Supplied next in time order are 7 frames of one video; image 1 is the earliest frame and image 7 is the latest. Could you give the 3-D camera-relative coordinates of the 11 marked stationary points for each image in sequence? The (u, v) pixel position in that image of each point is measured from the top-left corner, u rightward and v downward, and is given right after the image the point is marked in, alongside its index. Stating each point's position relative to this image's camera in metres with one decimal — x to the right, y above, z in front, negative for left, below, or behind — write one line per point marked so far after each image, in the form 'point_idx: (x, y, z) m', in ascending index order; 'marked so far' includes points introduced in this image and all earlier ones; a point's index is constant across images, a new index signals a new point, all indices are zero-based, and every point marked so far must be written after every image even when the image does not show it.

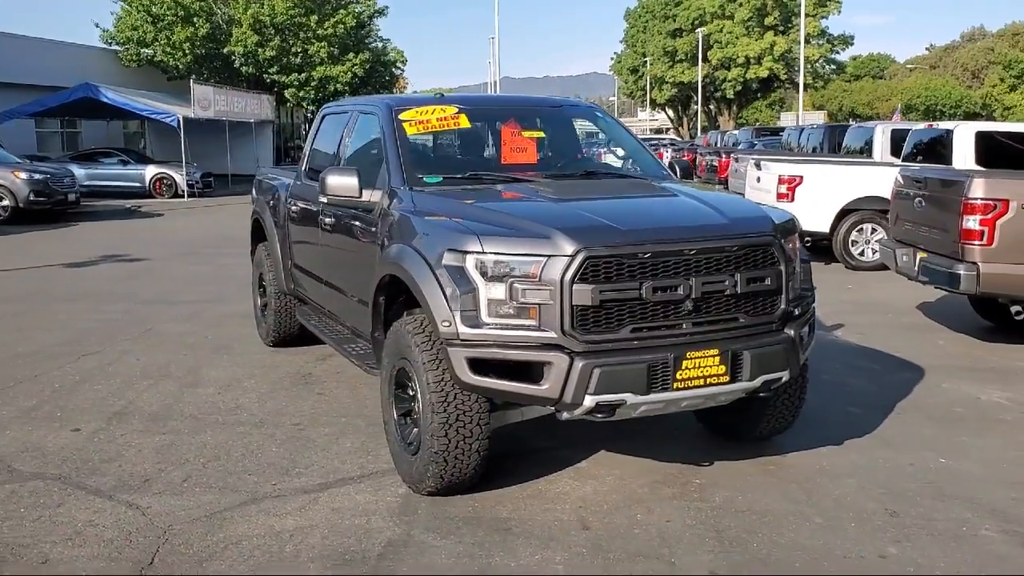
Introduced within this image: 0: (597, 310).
0: (+0.4, -0.1, +4.3) m
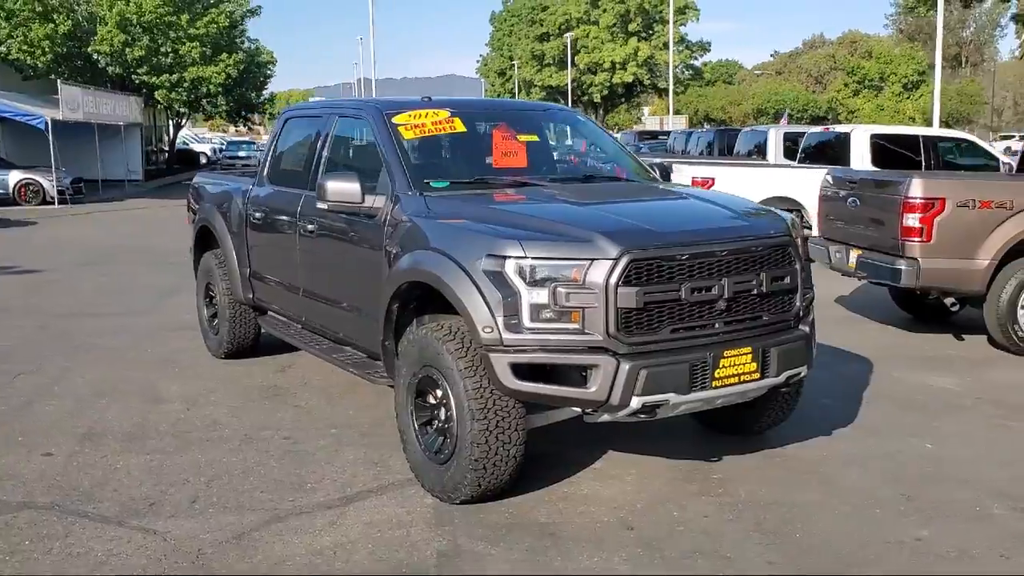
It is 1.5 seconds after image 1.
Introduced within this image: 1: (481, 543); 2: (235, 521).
0: (+0.6, -0.1, +4.4) m
1: (-0.1, -1.1, +4.3) m
2: (-1.3, -1.1, +4.7) m
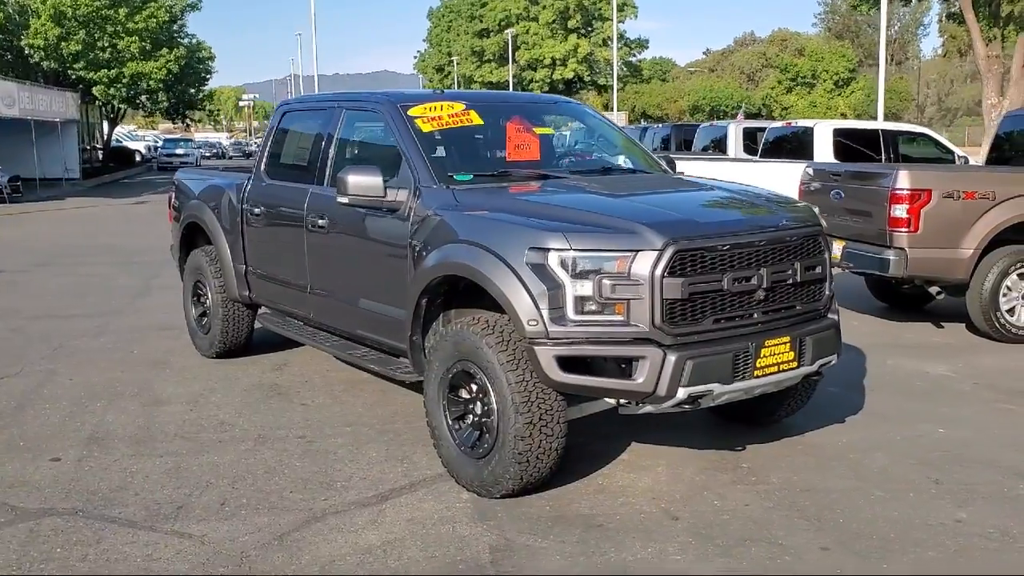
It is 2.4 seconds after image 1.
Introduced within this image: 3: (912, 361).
0: (+0.8, -0.1, +4.4) m
1: (+0.1, -1.1, +4.3) m
2: (-1.1, -1.1, +4.5) m
3: (+3.1, -0.6, +7.5) m
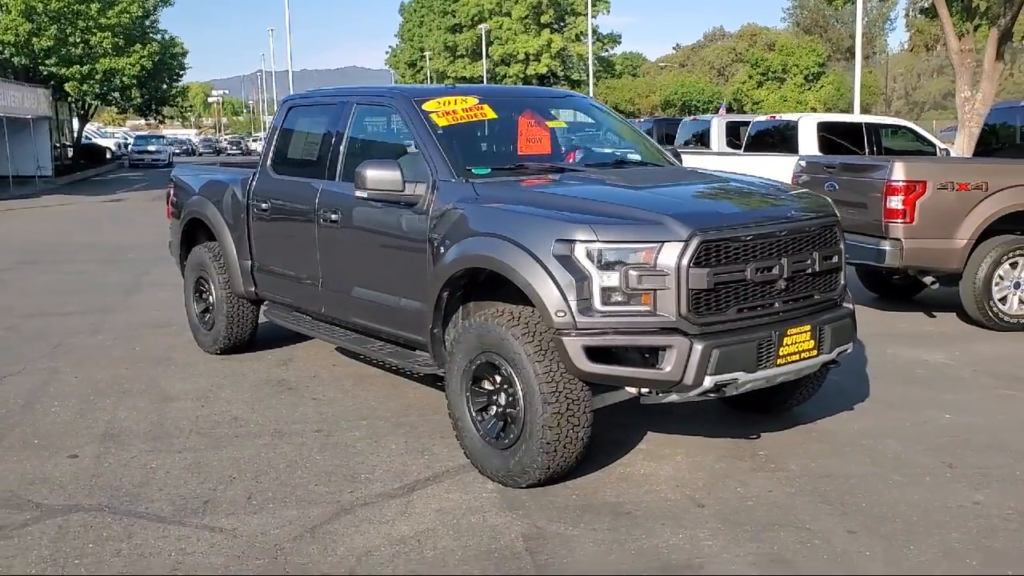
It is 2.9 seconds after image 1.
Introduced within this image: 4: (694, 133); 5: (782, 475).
0: (+0.9, 0.0, +4.5) m
1: (+0.2, -1.1, +4.4) m
2: (-1.0, -1.1, +4.6) m
3: (+3.1, -0.5, +7.6) m
4: (+3.4, +2.9, +18.4) m
5: (+1.4, -0.9, +4.9) m
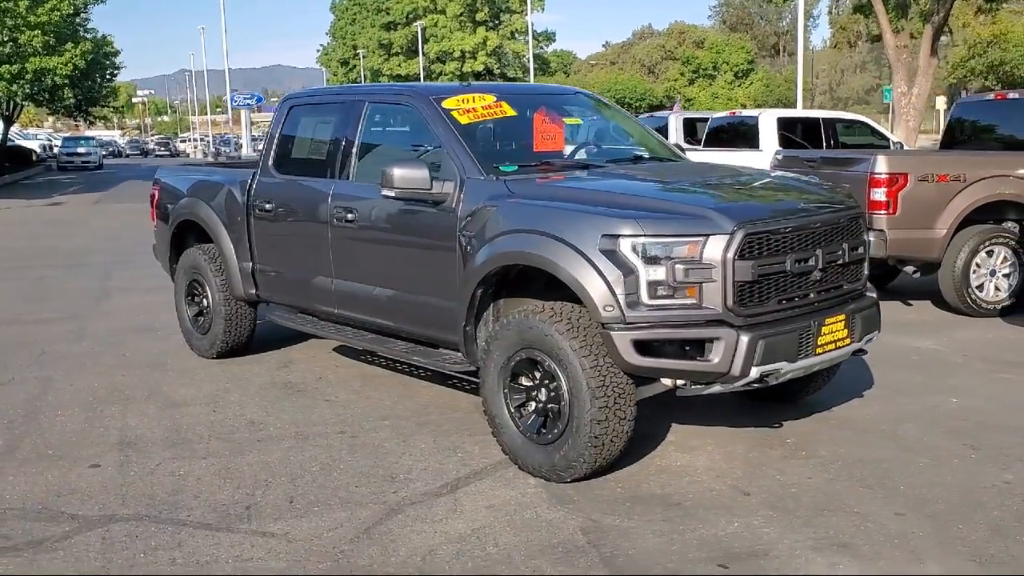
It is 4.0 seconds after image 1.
0: (+1.1, 0.0, +4.5) m
1: (+0.5, -1.0, +4.4) m
2: (-0.7, -1.1, +4.5) m
3: (+3.1, -0.4, +7.9) m
4: (+2.7, +3.0, +18.6) m
5: (+1.6, -0.9, +5.0) m
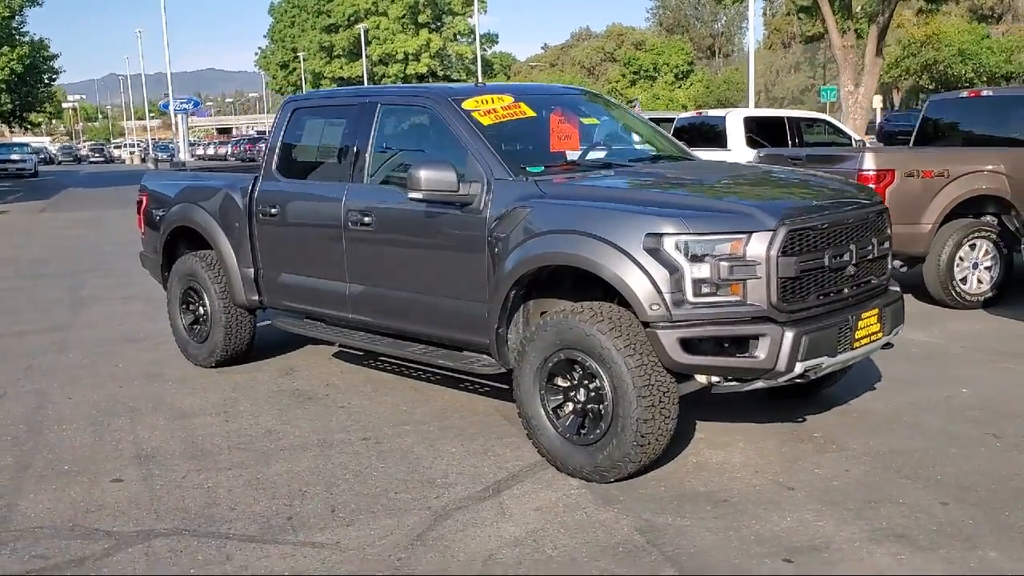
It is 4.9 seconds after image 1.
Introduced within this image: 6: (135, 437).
0: (+1.3, 0.0, +4.6) m
1: (+0.7, -1.0, +4.4) m
2: (-0.5, -1.1, +4.5) m
3: (+3.1, -0.4, +8.0) m
4: (+2.0, +3.1, +18.7) m
5: (+1.7, -0.9, +5.1) m
6: (-2.3, -0.9, +5.8) m
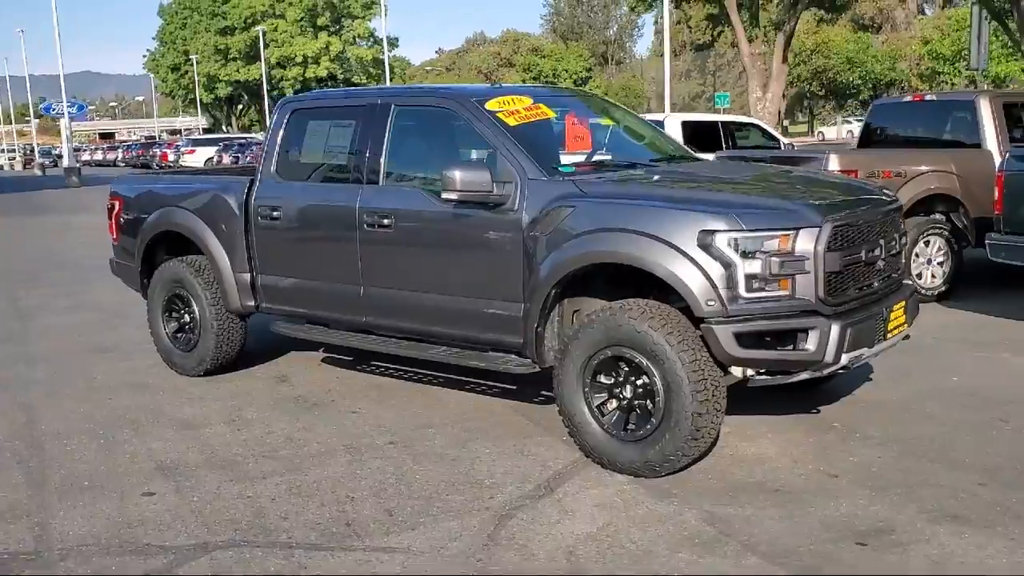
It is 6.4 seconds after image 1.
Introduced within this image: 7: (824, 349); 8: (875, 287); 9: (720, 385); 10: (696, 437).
0: (+1.6, +0.1, +4.8) m
1: (+1.0, -1.0, +4.5) m
2: (-0.2, -1.1, +4.4) m
3: (+3.0, -0.3, +8.4) m
4: (+0.7, +3.0, +18.9) m
5: (+2.0, -0.8, +5.3) m
6: (-2.1, -0.9, +5.6) m
7: (+1.5, -0.3, +4.7) m
8: (+1.9, 0.0, +5.0) m
9: (+1.0, -0.5, +4.8) m
10: (+0.9, -0.7, +4.7) m
